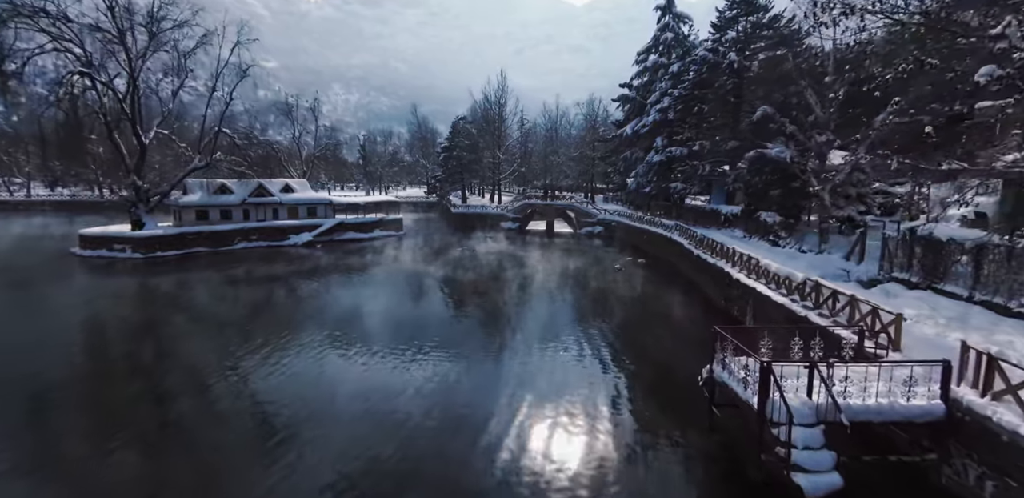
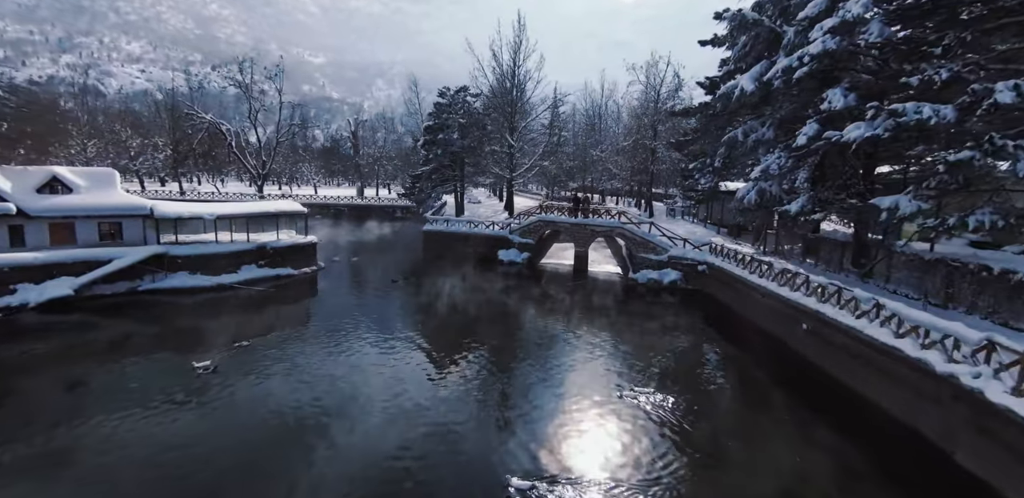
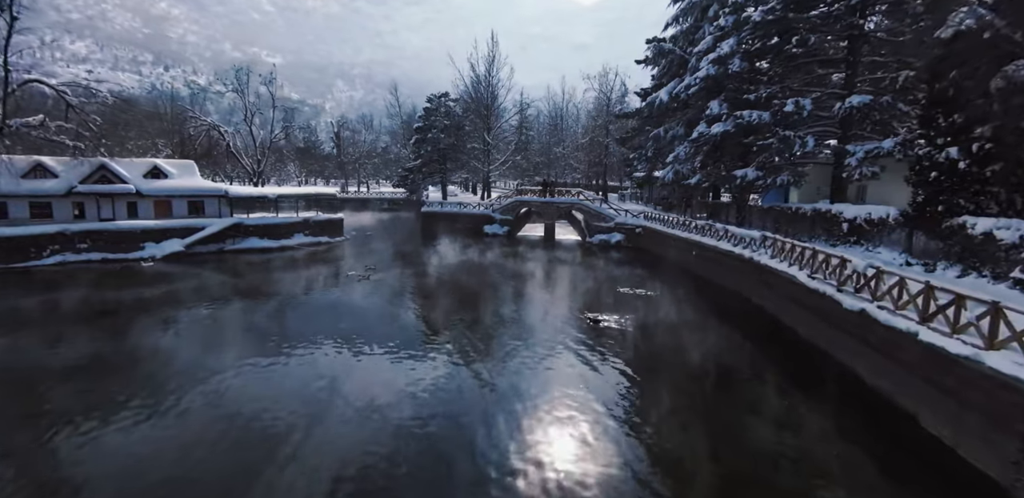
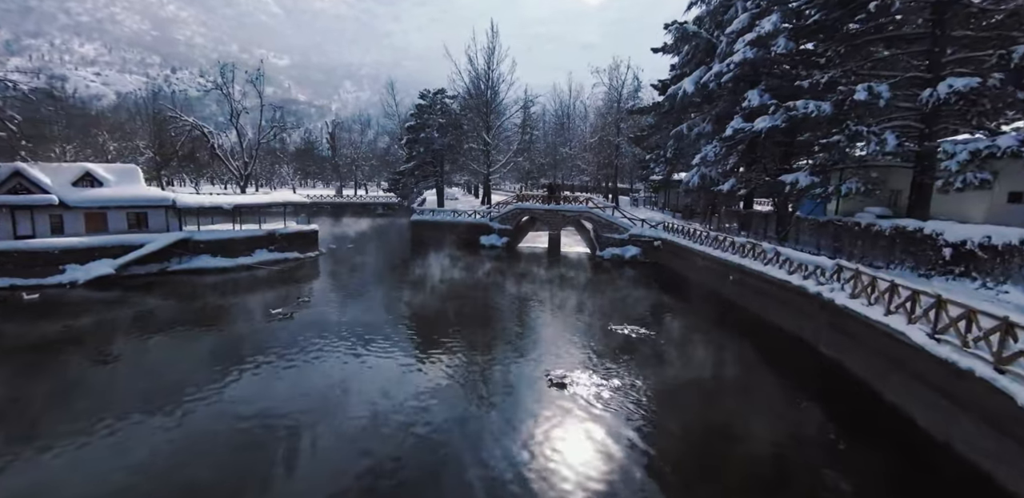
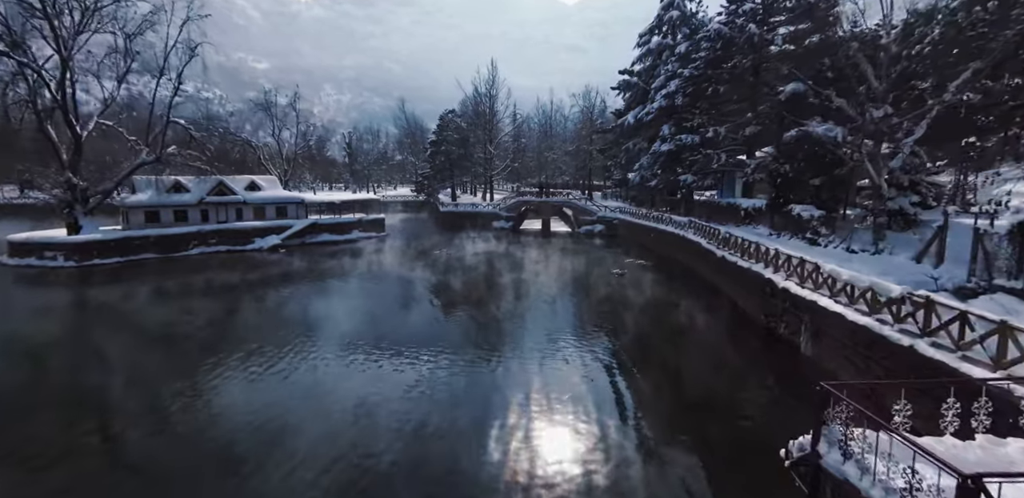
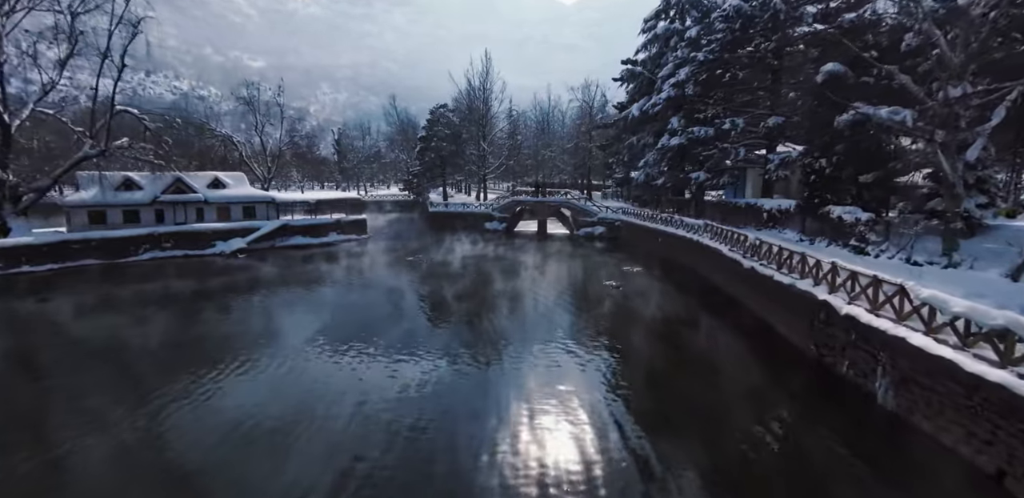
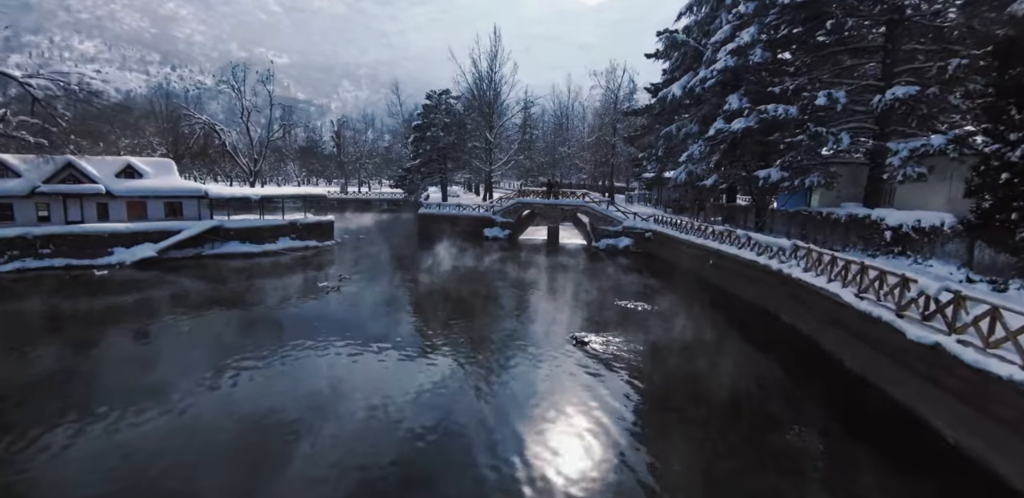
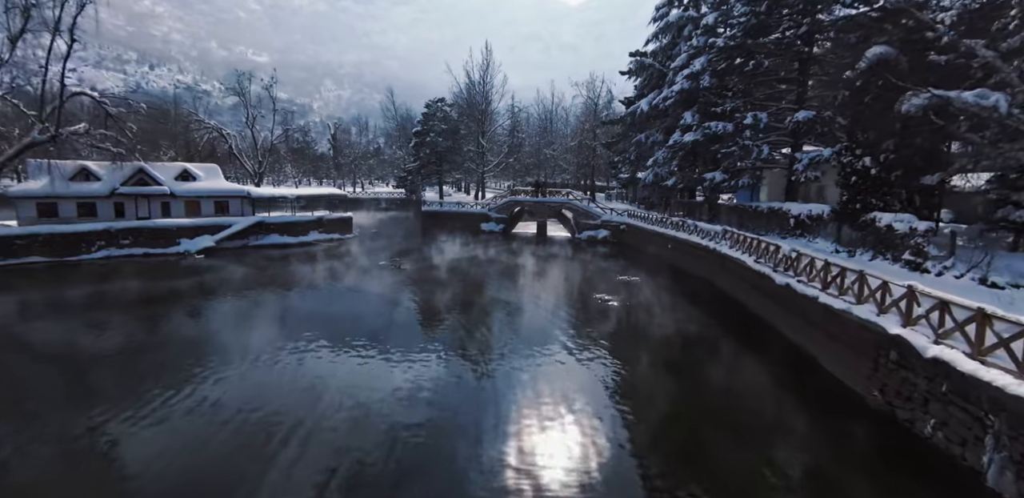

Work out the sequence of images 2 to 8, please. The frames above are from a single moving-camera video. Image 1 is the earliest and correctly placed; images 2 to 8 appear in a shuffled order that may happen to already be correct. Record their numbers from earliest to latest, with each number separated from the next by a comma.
5, 6, 8, 3, 7, 4, 2
